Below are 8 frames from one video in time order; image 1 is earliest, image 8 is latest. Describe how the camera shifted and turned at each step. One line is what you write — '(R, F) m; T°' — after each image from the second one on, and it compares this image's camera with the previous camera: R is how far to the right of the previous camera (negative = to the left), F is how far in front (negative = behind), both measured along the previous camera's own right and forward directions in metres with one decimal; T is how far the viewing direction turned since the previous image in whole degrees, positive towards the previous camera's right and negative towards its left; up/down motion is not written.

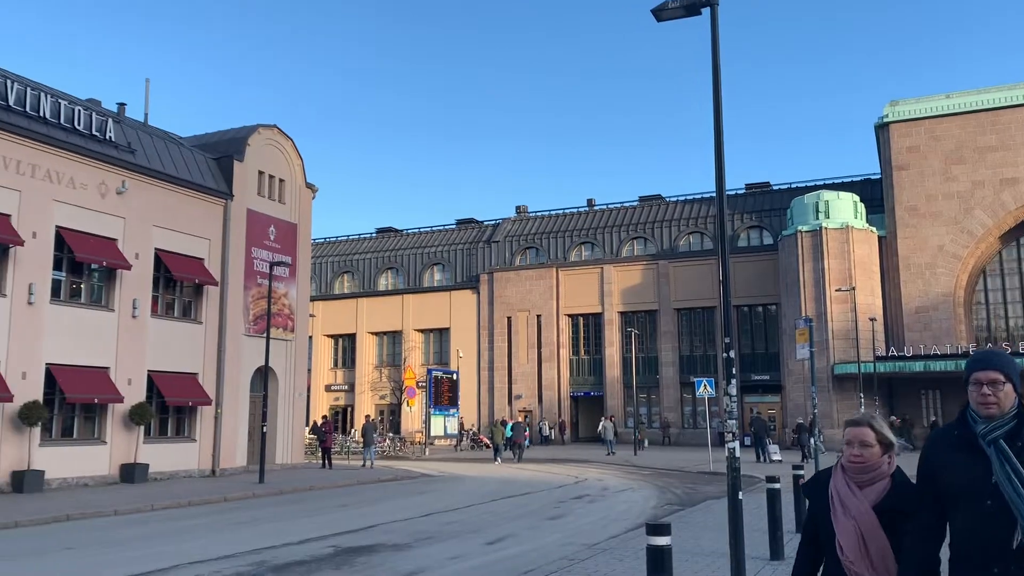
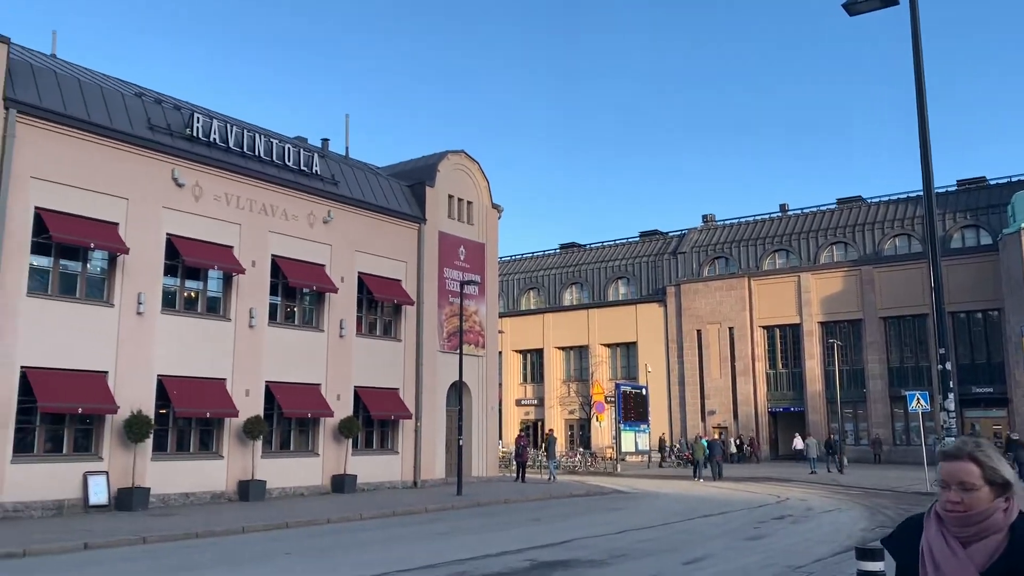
(+0.4, +0.3) m; -12°
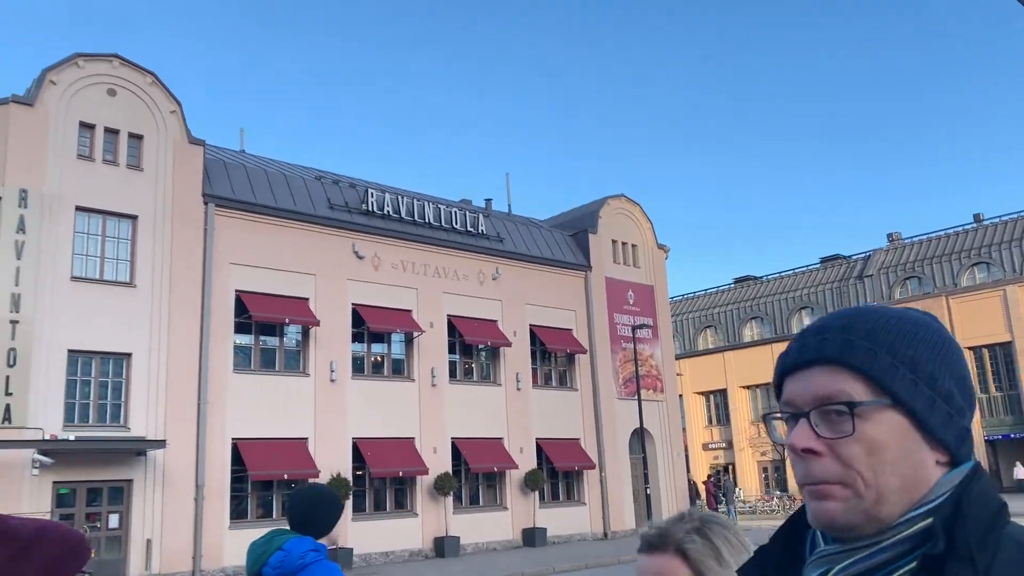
(+1.2, +0.7) m; -11°
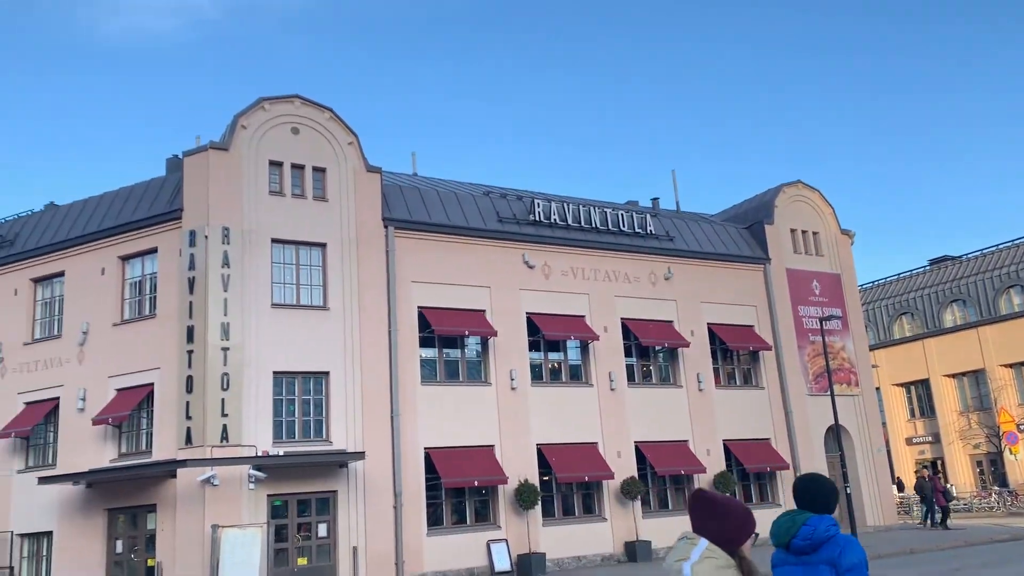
(+0.4, -0.2) m; -11°
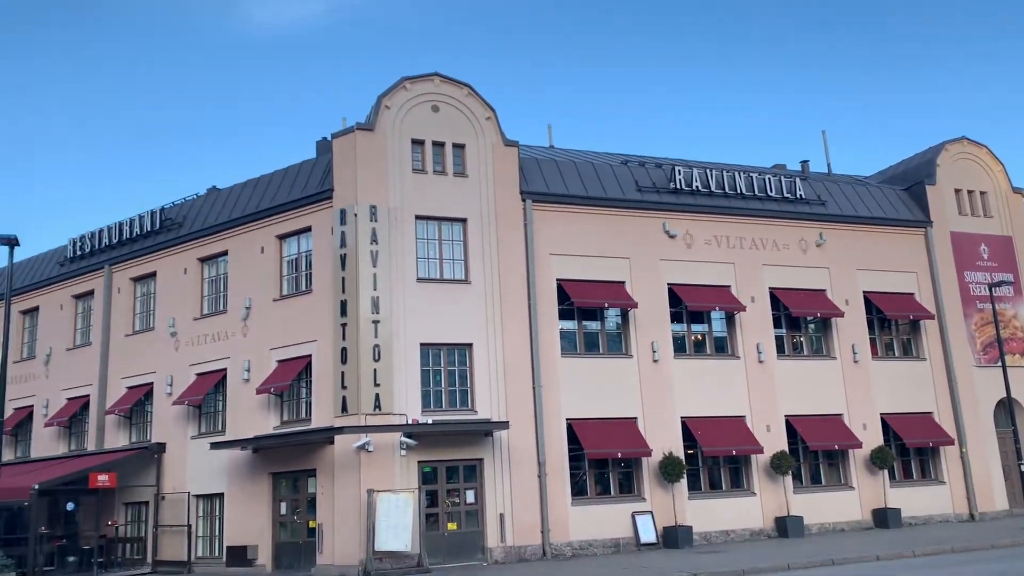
(0.0, +0.6) m; -9°
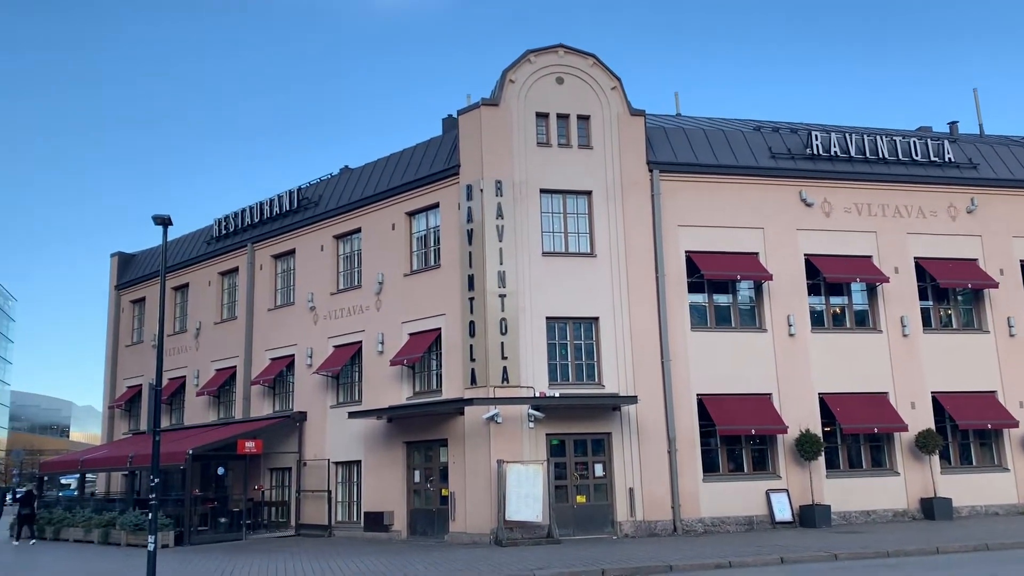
(-0.1, +0.5) m; -8°
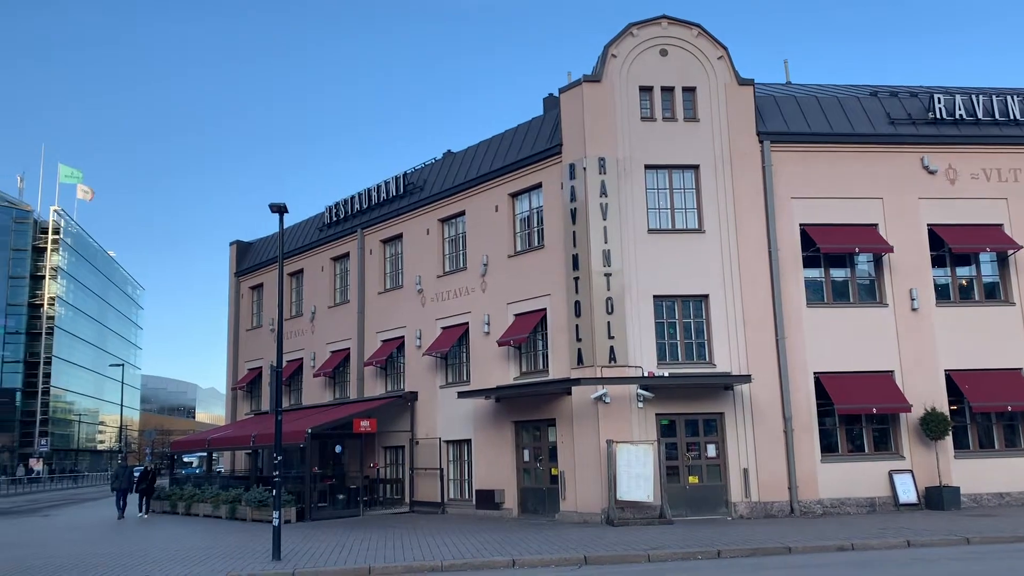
(-0.2, +0.4) m; -7°
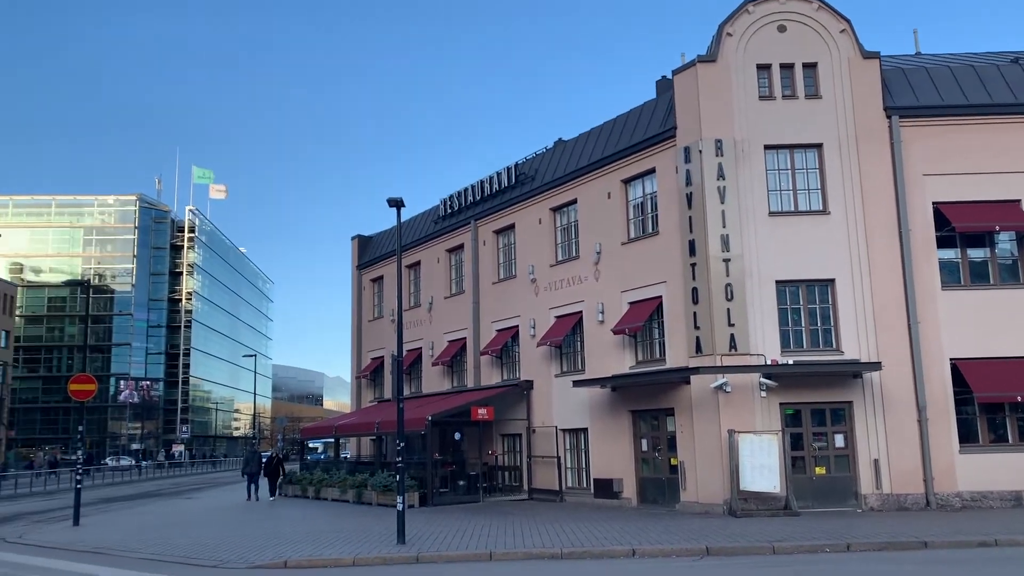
(-0.1, +0.1) m; -7°
